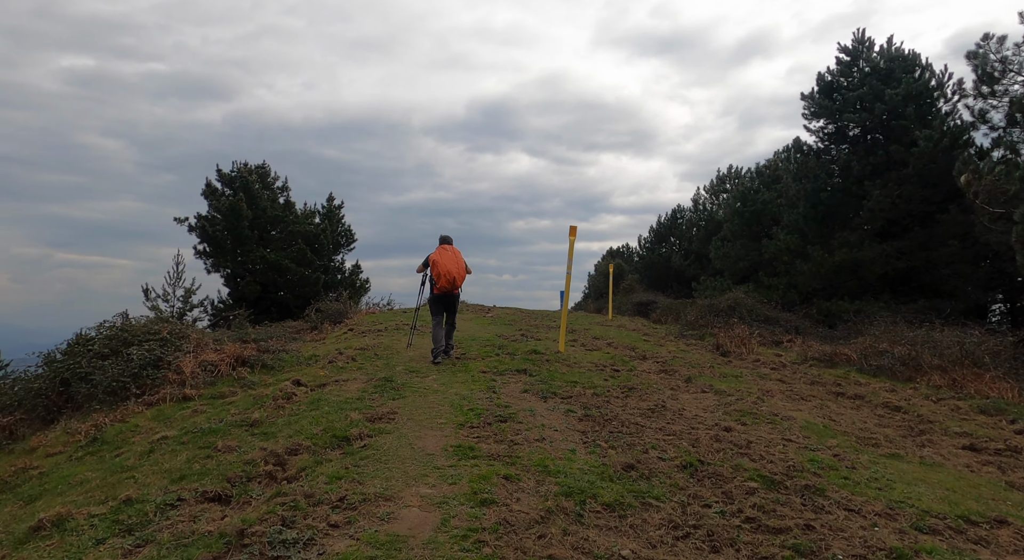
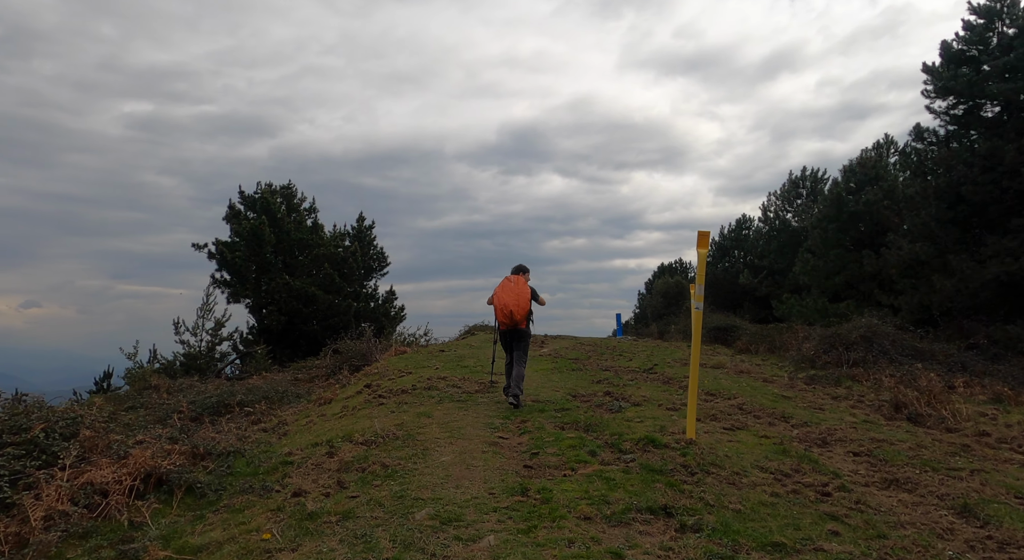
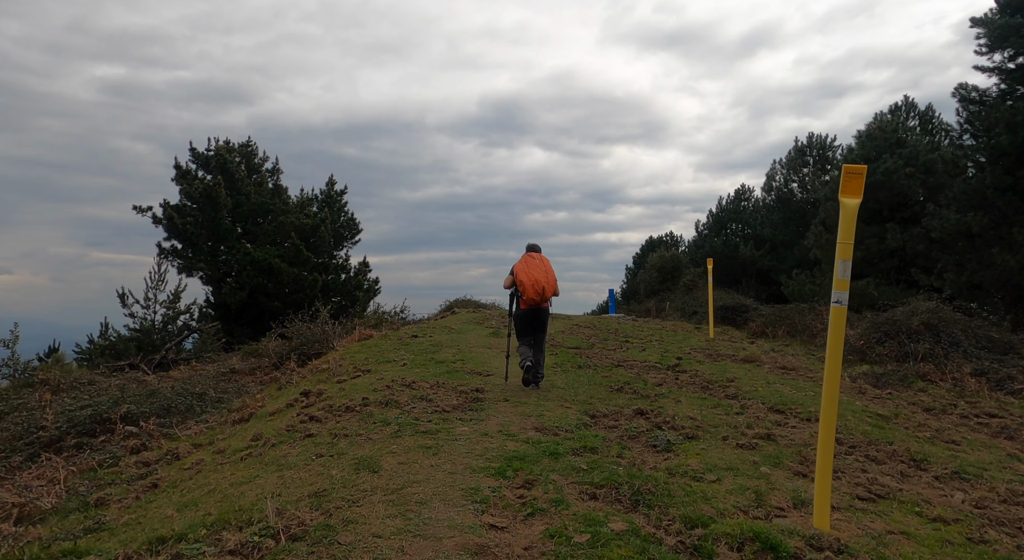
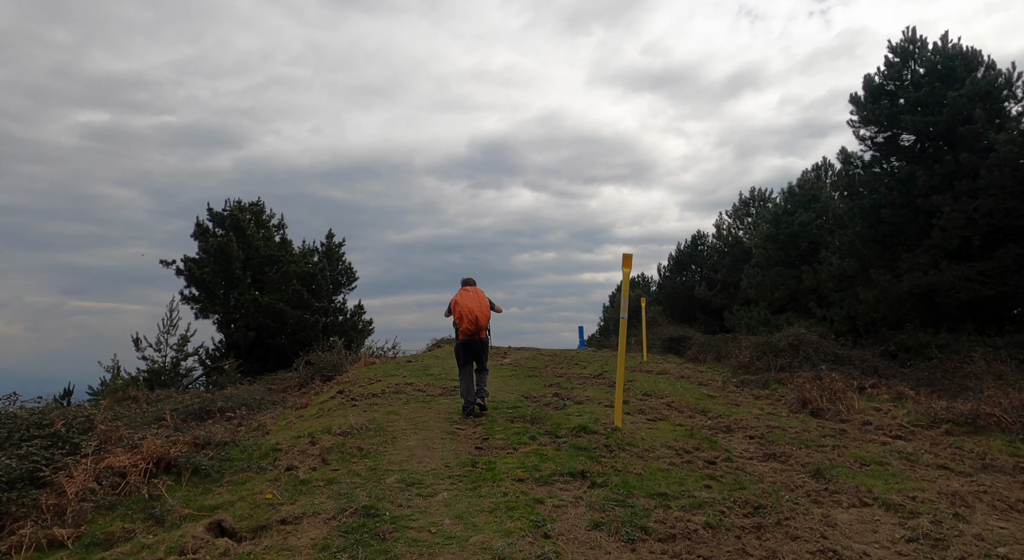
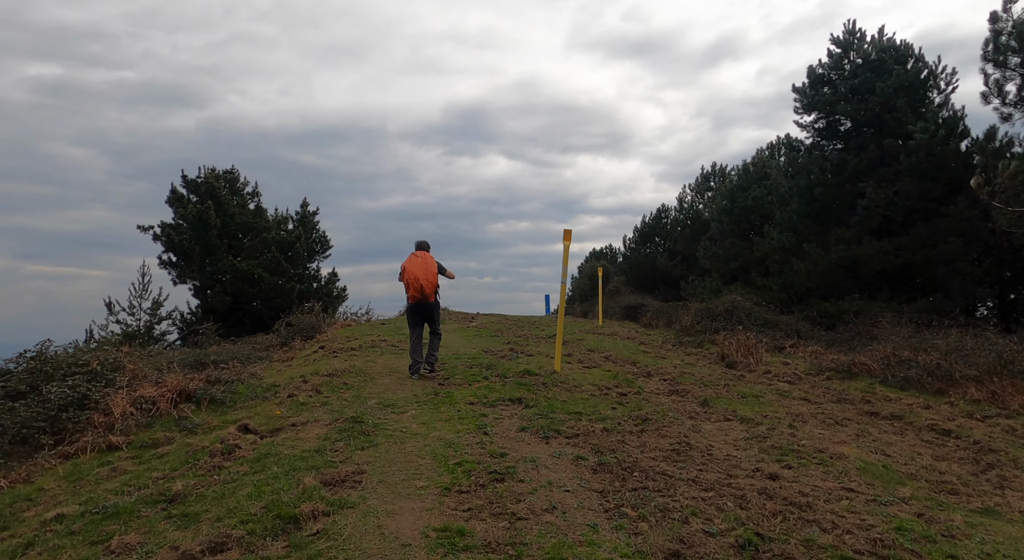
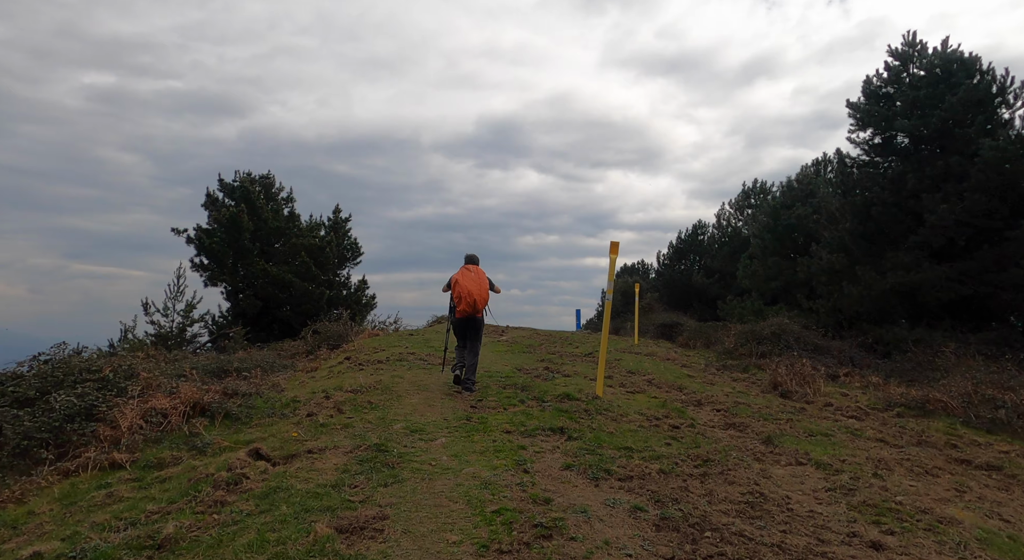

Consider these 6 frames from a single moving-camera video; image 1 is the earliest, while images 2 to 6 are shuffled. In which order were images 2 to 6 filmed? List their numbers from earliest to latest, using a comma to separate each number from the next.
5, 6, 4, 2, 3
